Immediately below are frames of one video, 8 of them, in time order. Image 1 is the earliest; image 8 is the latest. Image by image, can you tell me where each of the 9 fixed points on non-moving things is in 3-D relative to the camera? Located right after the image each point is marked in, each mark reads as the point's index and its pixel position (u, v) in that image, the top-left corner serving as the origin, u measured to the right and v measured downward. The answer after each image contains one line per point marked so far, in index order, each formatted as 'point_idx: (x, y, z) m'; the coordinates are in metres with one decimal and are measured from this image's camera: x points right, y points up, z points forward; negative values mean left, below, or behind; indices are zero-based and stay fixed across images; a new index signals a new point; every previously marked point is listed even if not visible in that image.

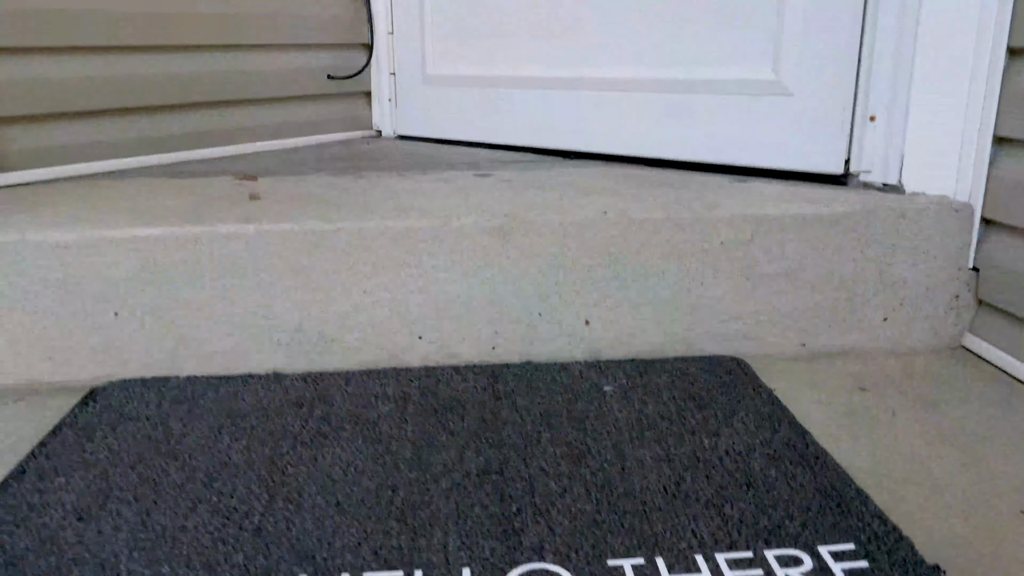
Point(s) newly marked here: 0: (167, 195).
0: (-0.5, +0.1, +1.1) m
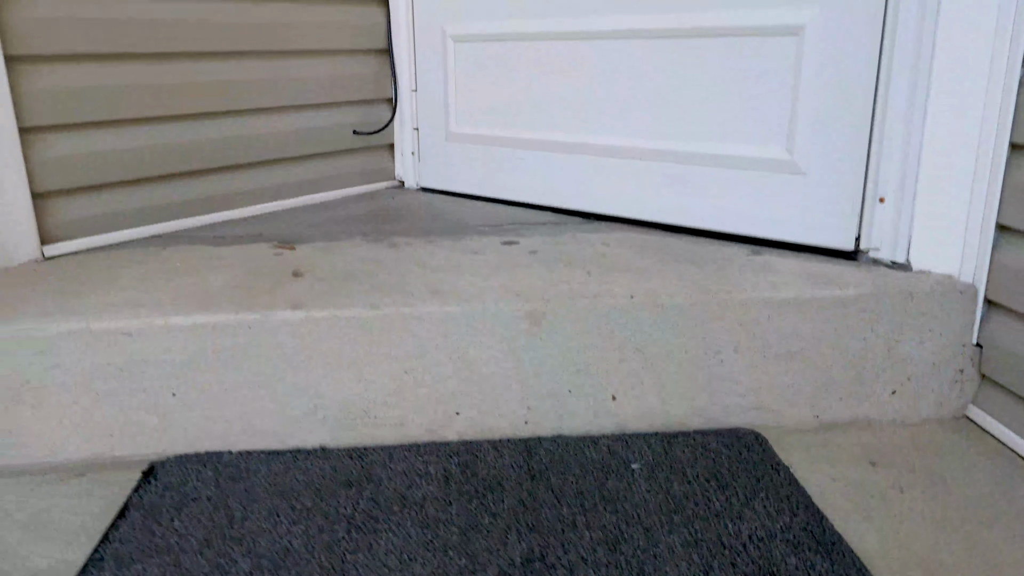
0: (-0.4, 0.0, +1.1) m
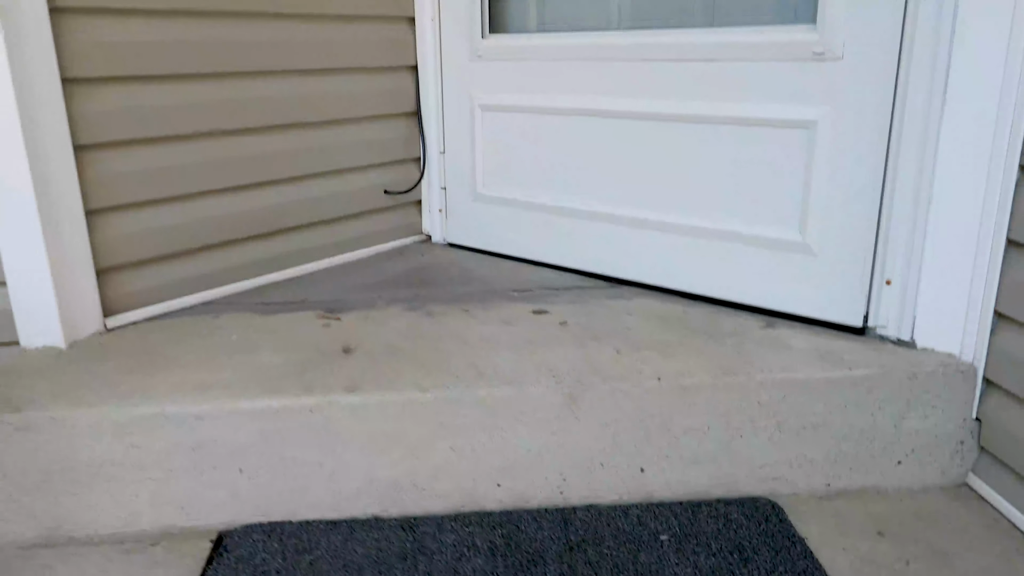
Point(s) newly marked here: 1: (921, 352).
0: (-0.4, -0.1, +1.2) m
1: (+0.6, -0.1, +1.2) m
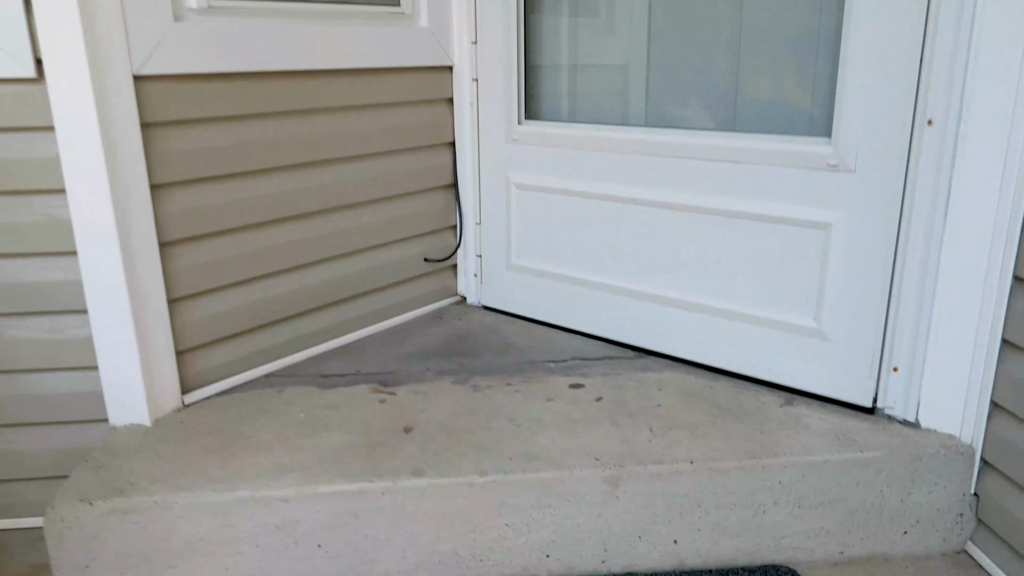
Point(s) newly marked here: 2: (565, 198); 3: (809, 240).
0: (-0.3, -0.2, +1.4) m
1: (+0.7, -0.2, +1.3) m
2: (+0.1, +0.2, +1.7) m
3: (+0.5, +0.1, +1.4) m
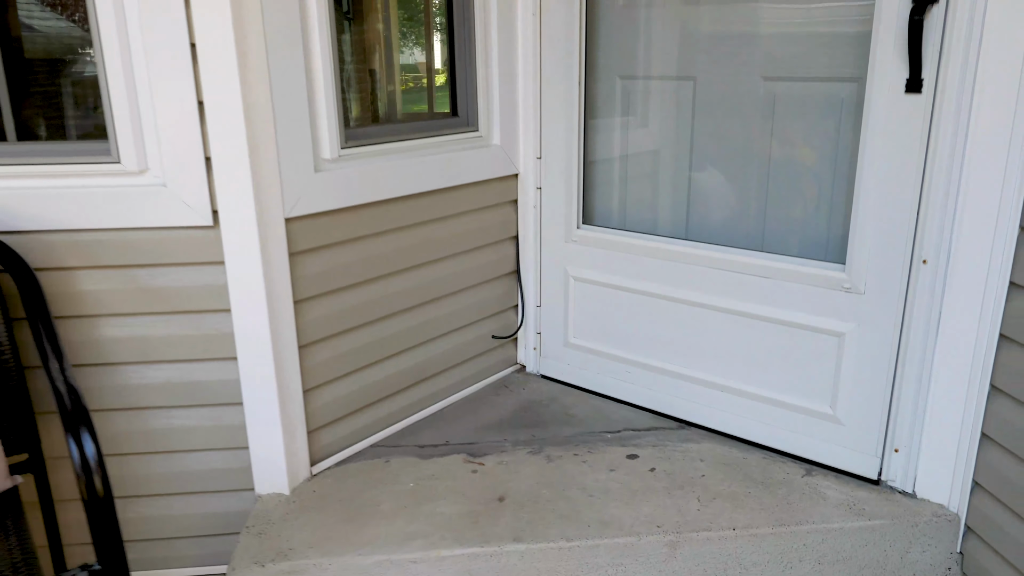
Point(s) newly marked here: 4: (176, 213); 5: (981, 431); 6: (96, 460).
0: (-0.1, -0.4, +1.7) m
1: (+0.8, -0.4, +1.6) m
2: (+0.3, 0.0, +2.0) m
3: (+0.7, -0.1, +1.7) m
4: (-0.6, +0.1, +1.5) m
5: (+0.9, -0.3, +1.5) m
6: (-0.5, -0.2, +1.1) m
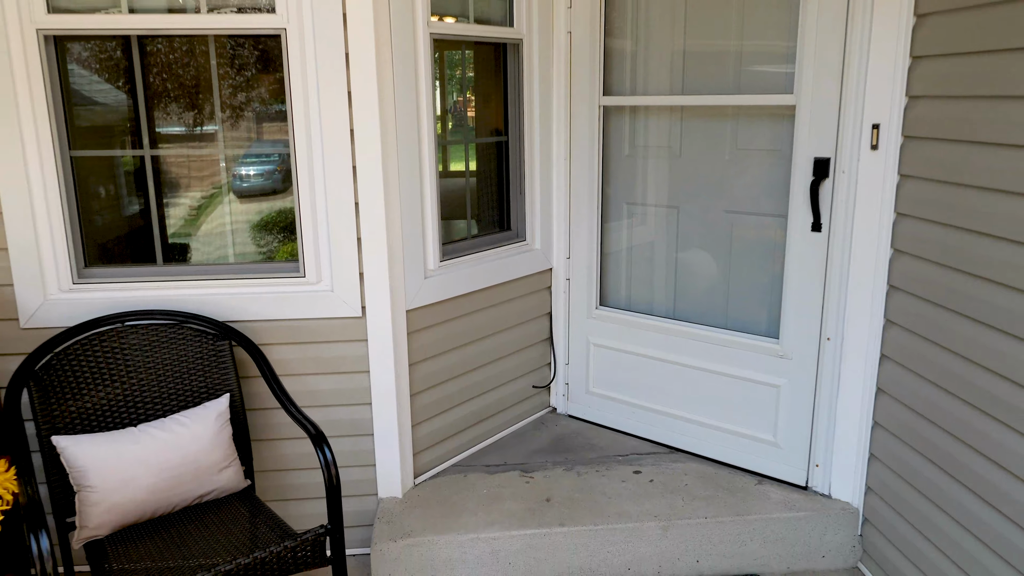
0: (0.0, -0.6, +2.4) m
1: (+0.9, -0.6, +2.4) m
2: (+0.4, -0.2, +2.8) m
3: (+0.8, -0.3, +2.5) m
4: (-0.5, -0.1, +2.3) m
5: (+1.0, -0.5, +2.3) m
6: (-0.4, -0.4, +1.8) m
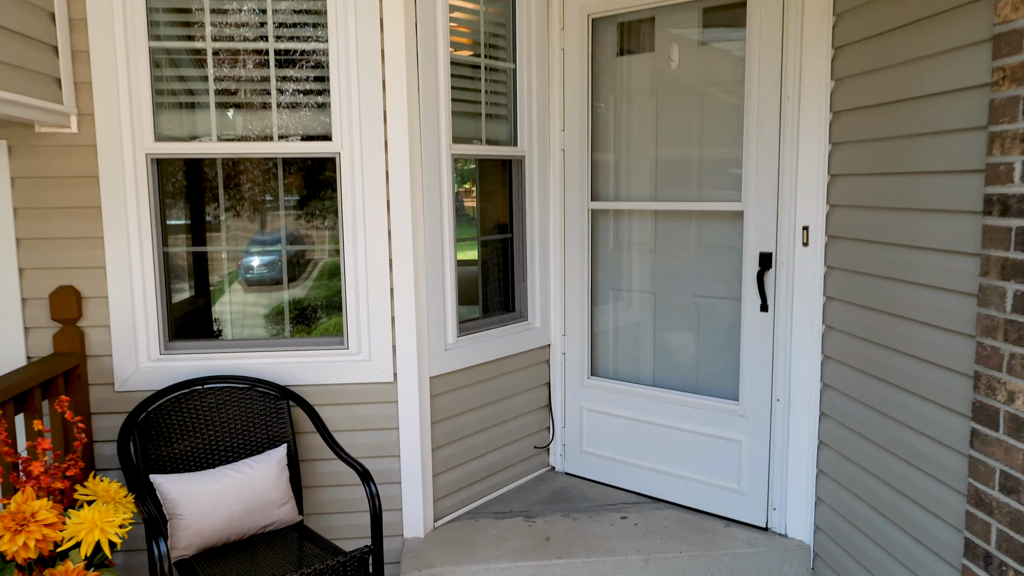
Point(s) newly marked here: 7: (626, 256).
0: (0.0, -0.9, +2.9) m
1: (+1.0, -0.9, +2.8) m
2: (+0.4, -0.5, +3.3) m
3: (+0.8, -0.6, +3.0) m
4: (-0.5, -0.3, +2.8) m
5: (+1.0, -0.7, +2.7) m
6: (-0.4, -0.6, +2.3) m
7: (+0.5, +0.1, +3.3) m
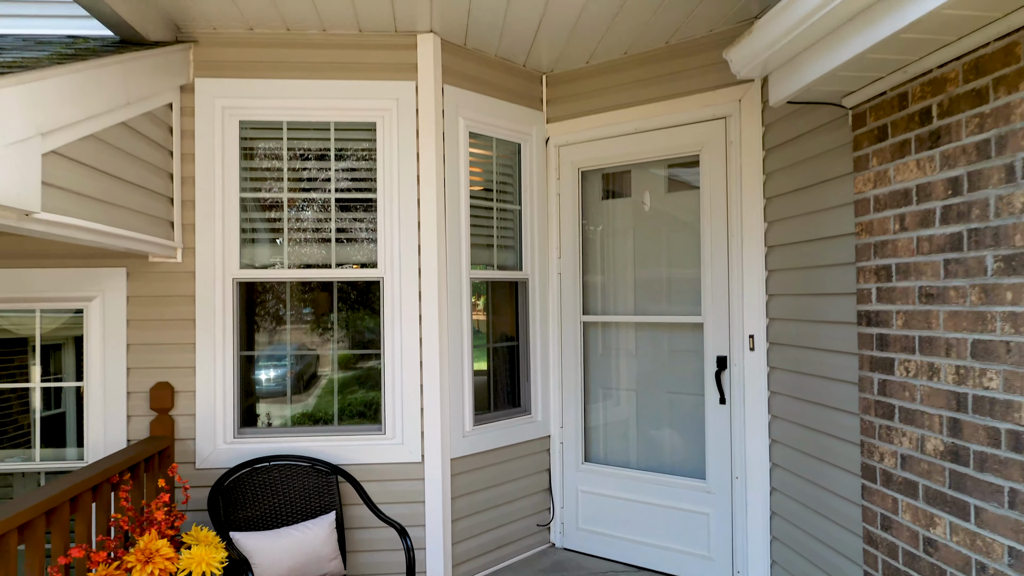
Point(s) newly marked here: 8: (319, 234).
0: (0.0, -1.3, +3.4) m
1: (+1.0, -1.3, +3.4) m
2: (+0.4, -1.0, +3.9) m
3: (+0.8, -1.0, +3.6) m
4: (-0.5, -0.7, +3.4) m
5: (+1.0, -1.1, +3.3) m
6: (-0.4, -0.9, +2.9) m
7: (+0.5, -0.4, +4.0) m
8: (-0.8, +0.2, +3.5) m
